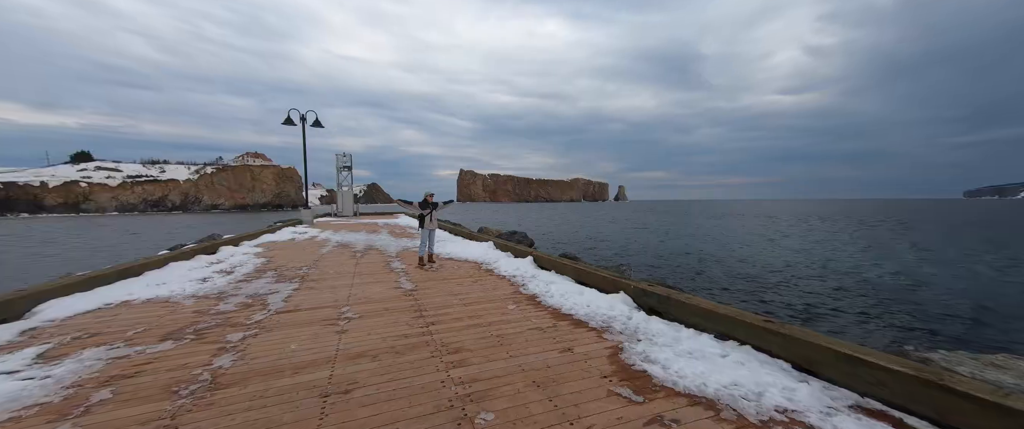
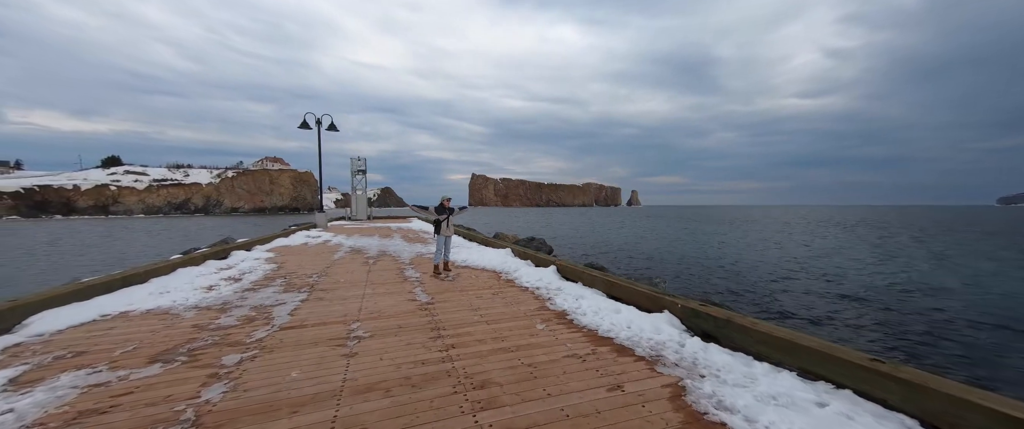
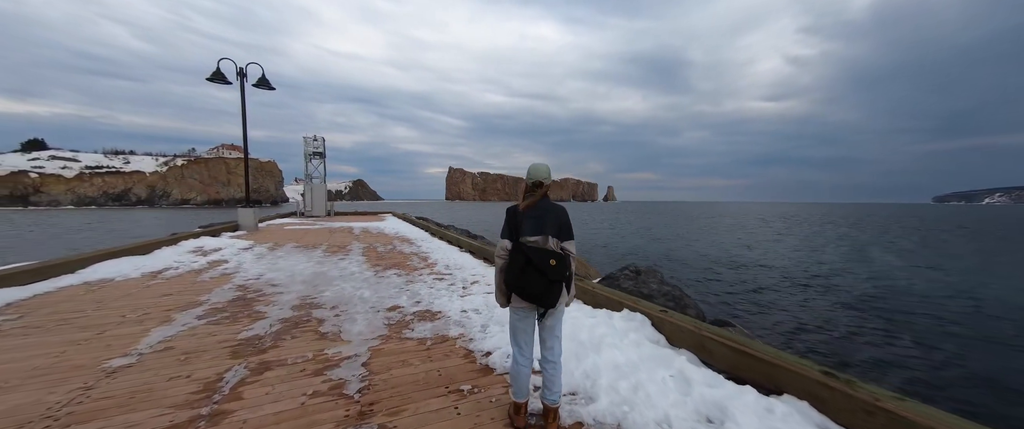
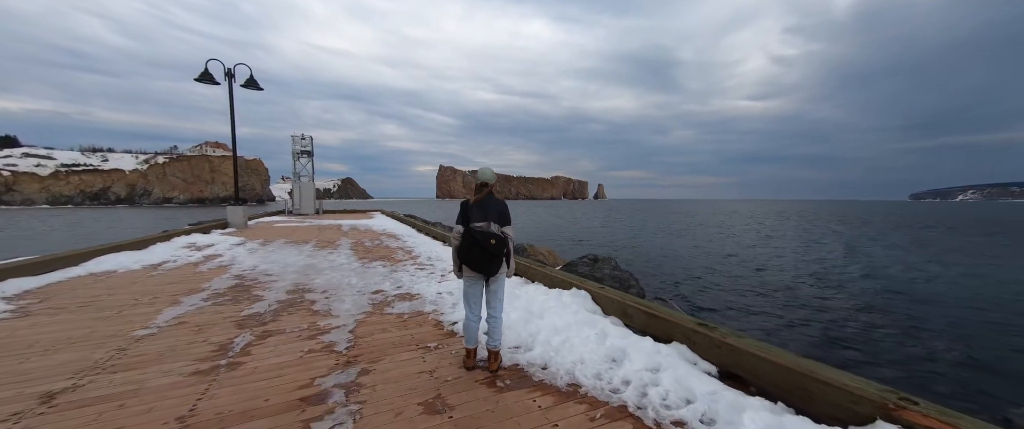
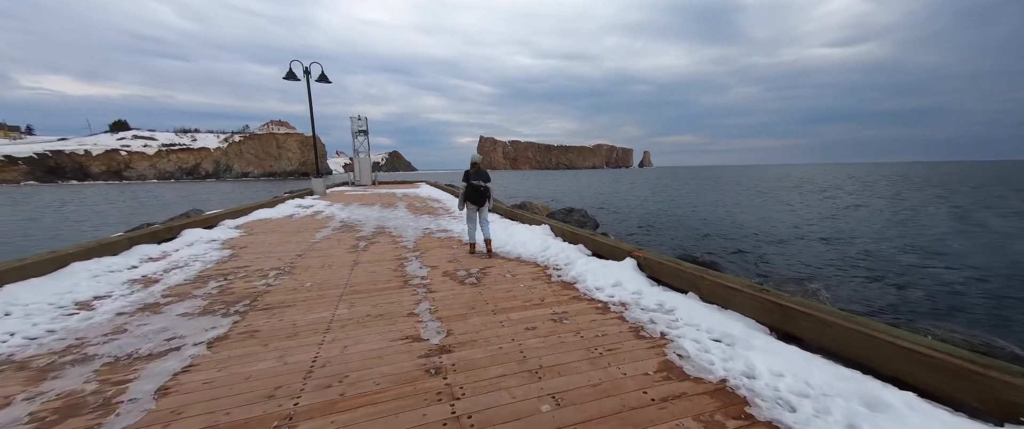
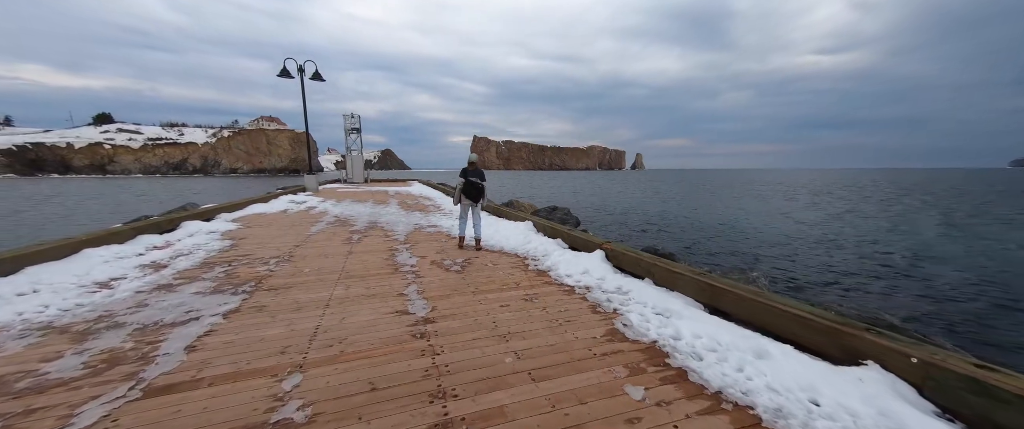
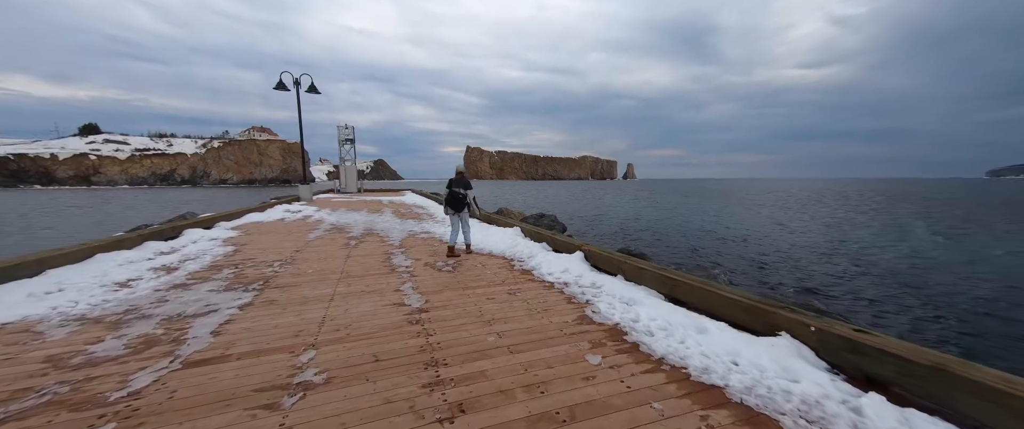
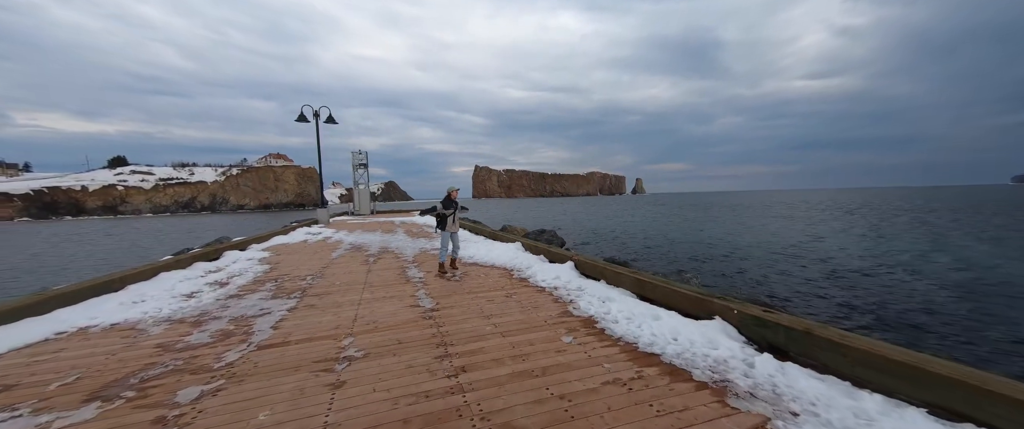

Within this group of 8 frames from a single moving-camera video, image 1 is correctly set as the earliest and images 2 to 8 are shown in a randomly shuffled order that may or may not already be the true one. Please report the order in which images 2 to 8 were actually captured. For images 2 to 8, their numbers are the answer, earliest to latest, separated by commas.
2, 8, 7, 6, 5, 4, 3
